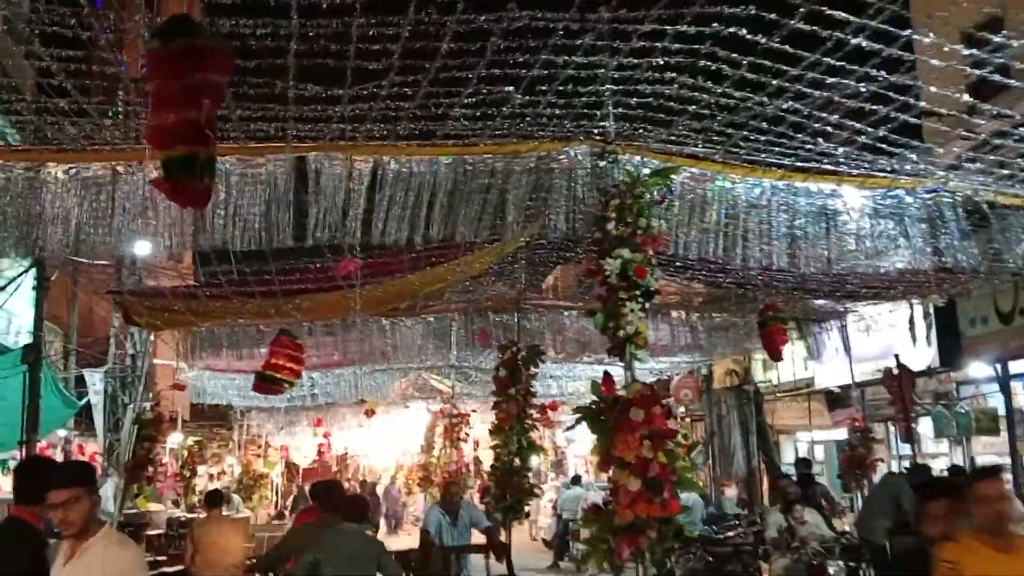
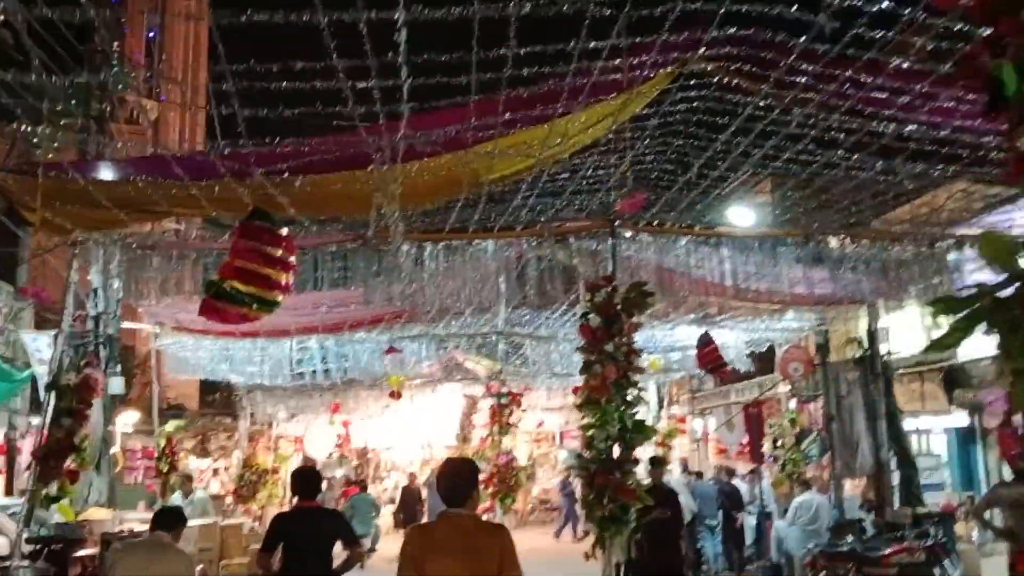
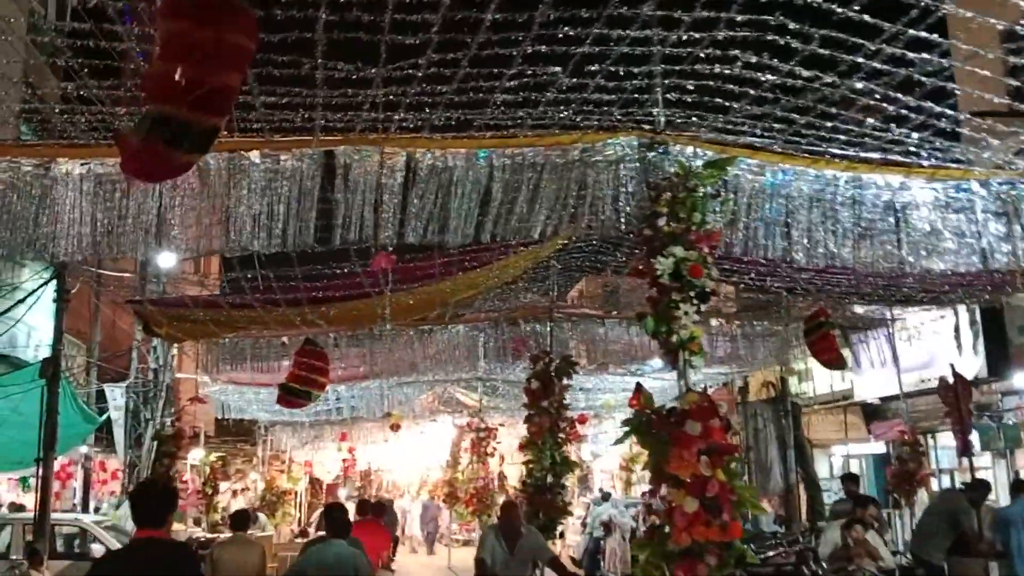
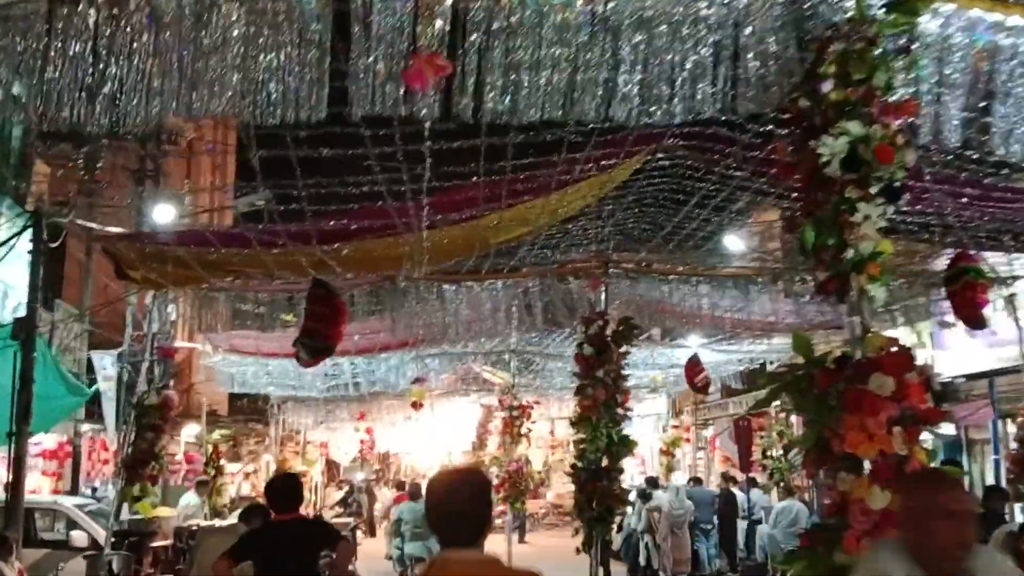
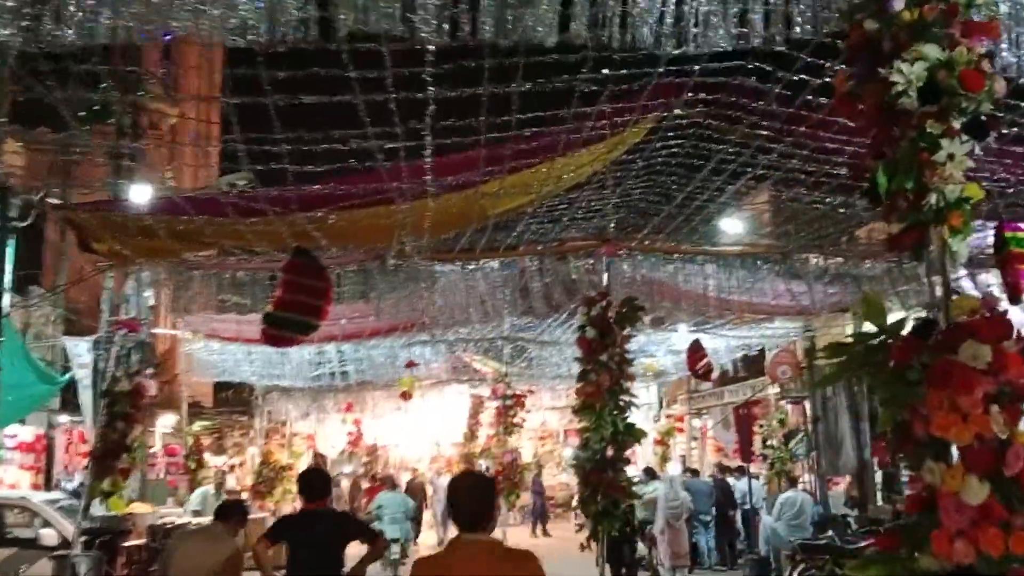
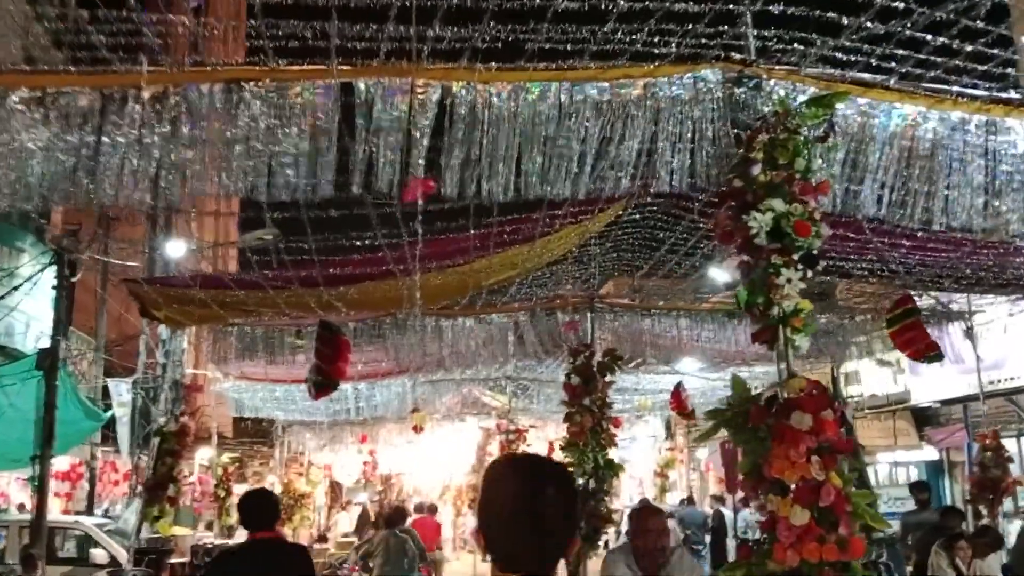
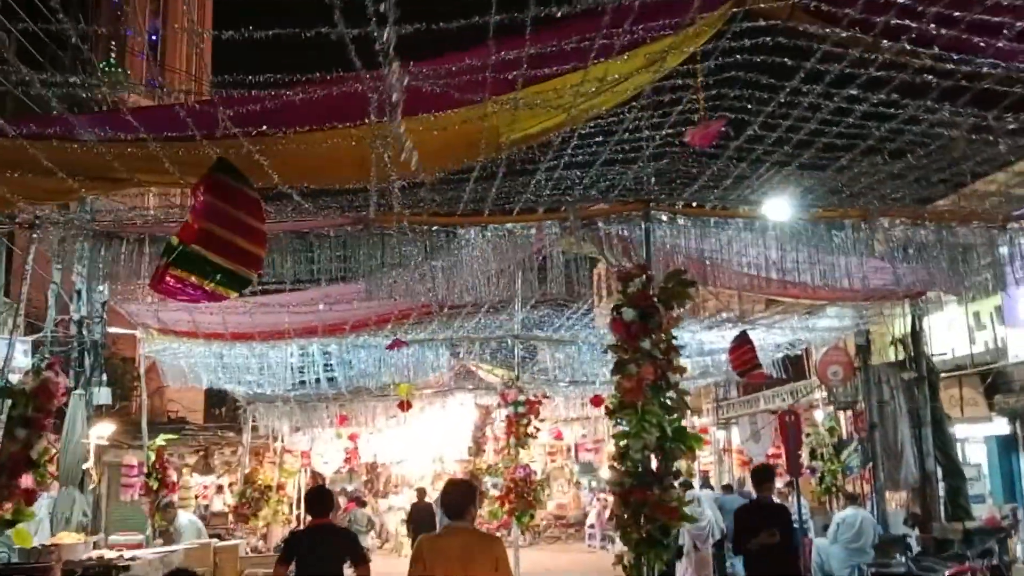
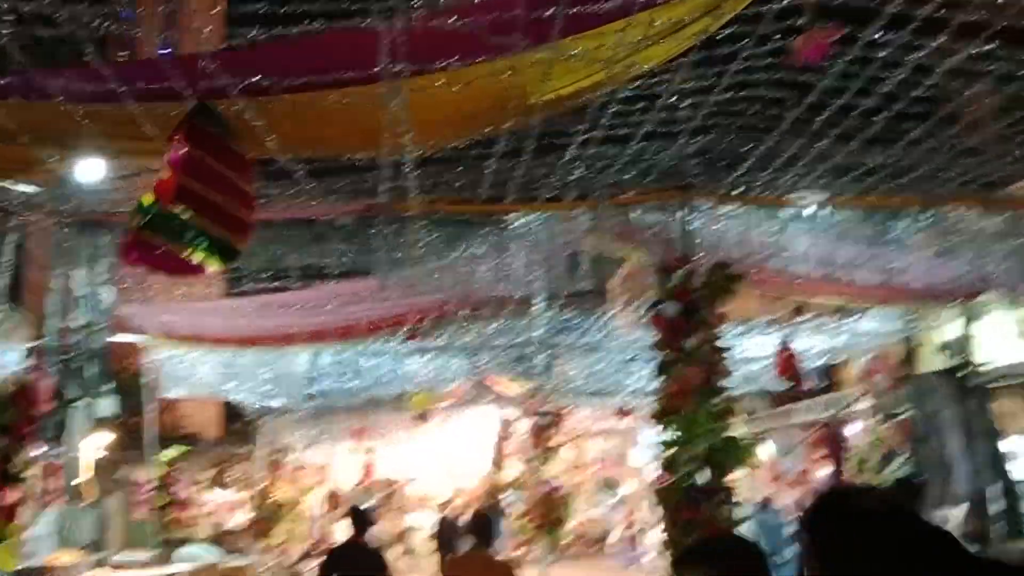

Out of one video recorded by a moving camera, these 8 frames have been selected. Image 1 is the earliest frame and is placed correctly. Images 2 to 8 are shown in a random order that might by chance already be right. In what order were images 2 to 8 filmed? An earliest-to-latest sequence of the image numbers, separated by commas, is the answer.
3, 6, 4, 5, 2, 7, 8
